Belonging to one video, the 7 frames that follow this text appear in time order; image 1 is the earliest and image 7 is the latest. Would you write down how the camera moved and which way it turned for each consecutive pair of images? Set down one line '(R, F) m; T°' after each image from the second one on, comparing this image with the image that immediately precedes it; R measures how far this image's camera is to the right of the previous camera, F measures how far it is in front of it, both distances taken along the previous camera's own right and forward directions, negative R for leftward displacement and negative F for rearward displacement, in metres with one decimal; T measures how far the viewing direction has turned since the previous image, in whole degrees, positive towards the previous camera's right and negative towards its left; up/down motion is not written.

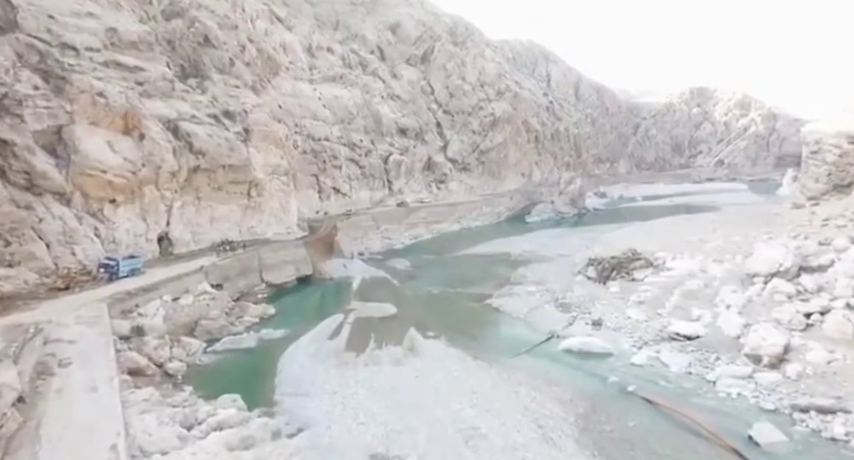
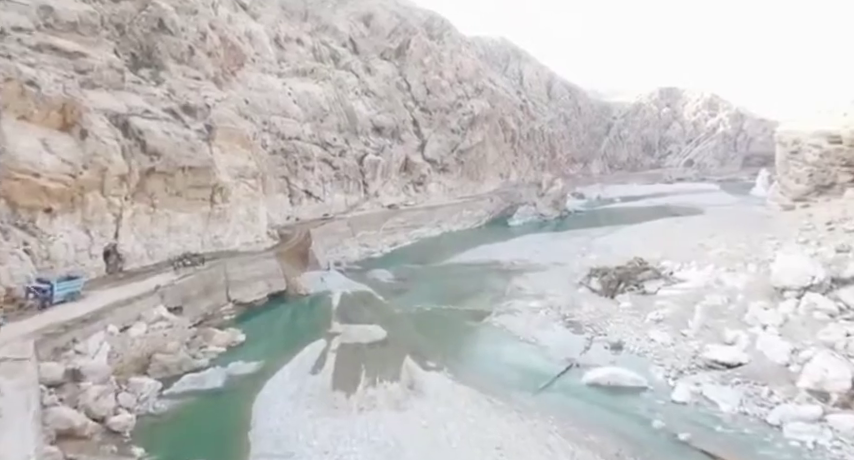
(-0.5, +1.2) m; +4°
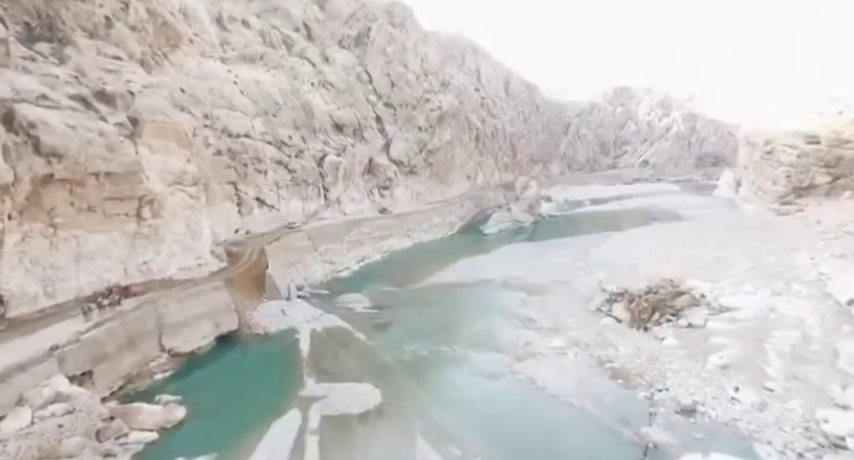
(-0.9, +2.2) m; +6°
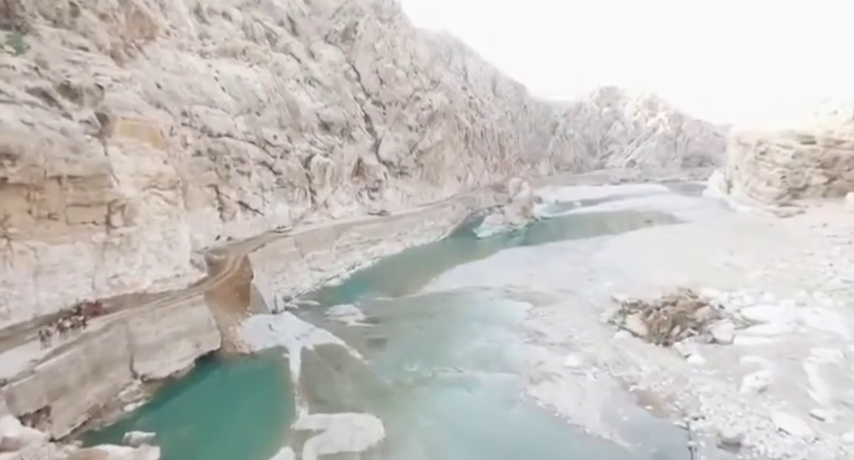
(-0.3, +0.8) m; +2°
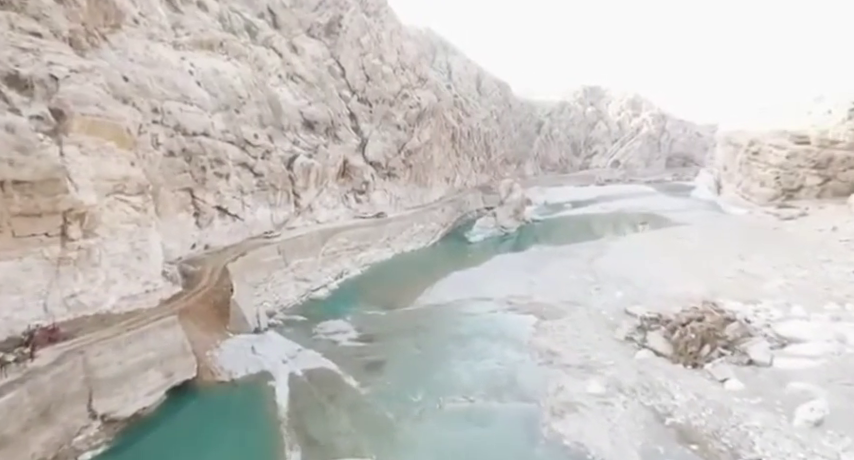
(-0.4, +0.9) m; +2°
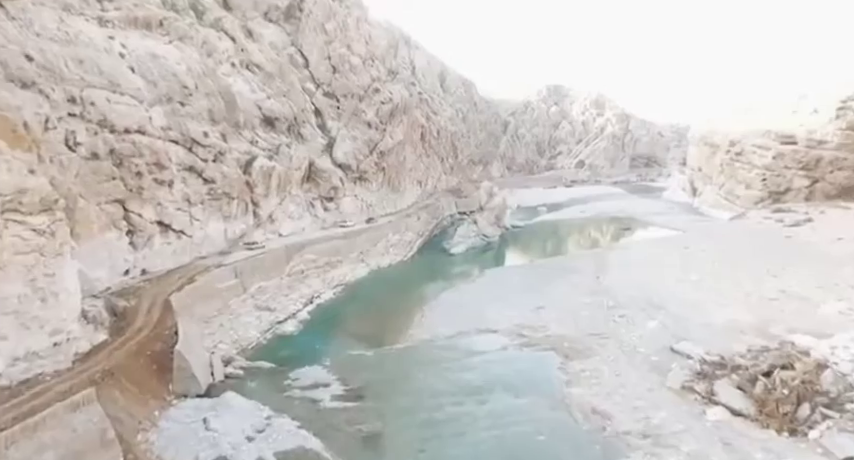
(-0.8, +2.1) m; +5°
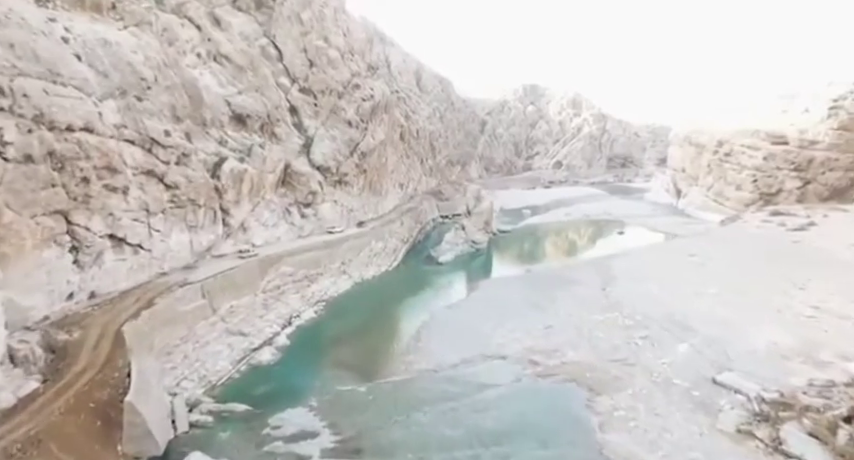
(-0.5, +1.3) m; +3°
